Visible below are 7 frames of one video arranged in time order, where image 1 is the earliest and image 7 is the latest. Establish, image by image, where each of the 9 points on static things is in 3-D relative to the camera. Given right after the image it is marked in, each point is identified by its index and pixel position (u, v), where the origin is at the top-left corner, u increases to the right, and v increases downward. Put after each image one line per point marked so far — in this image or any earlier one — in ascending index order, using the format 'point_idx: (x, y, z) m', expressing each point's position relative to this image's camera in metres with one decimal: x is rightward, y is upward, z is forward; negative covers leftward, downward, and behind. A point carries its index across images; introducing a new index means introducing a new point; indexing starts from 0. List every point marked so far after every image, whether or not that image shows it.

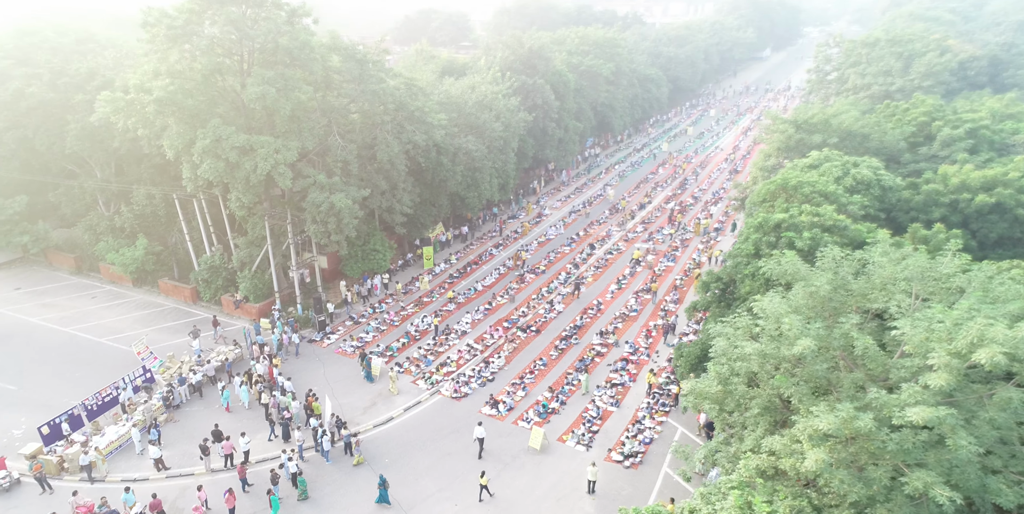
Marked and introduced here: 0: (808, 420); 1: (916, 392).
0: (+5.8, -3.2, +13.5) m
1: (+7.5, -2.5, +12.7) m
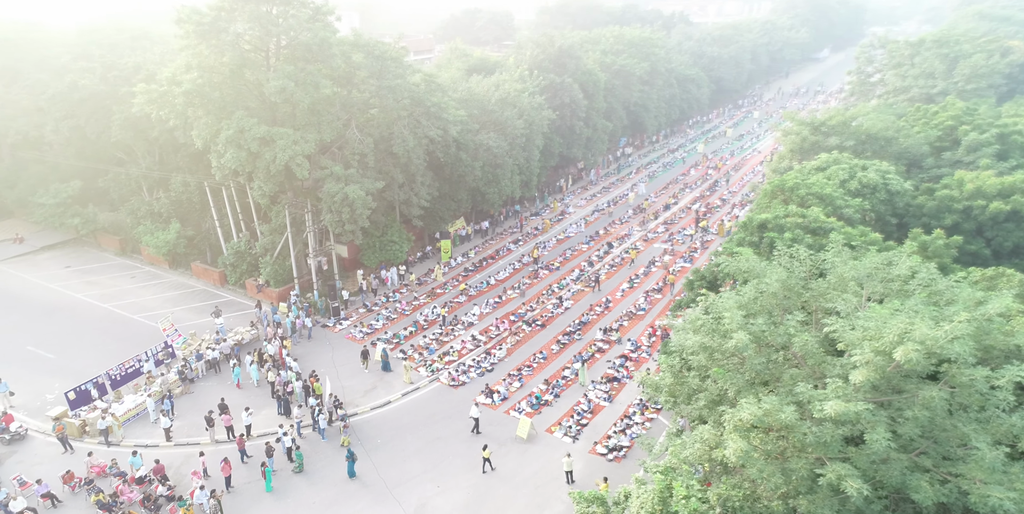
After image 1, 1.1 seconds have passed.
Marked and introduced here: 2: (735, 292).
0: (+4.5, -3.1, +13.7) m
1: (+6.2, -2.5, +12.8) m
2: (+5.4, -0.9, +16.4) m
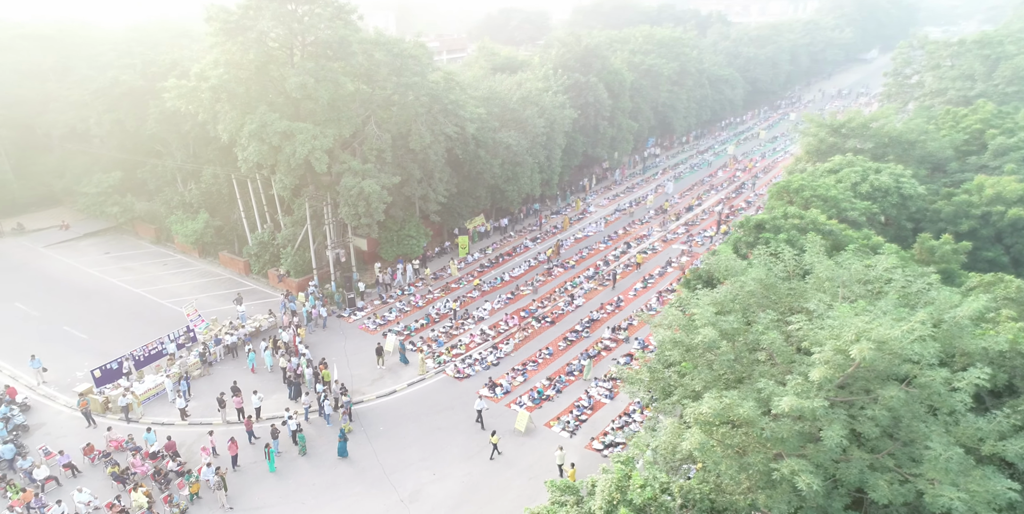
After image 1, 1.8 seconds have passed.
0: (+3.8, -3.0, +13.9) m
1: (+5.4, -2.4, +12.9) m
2: (+4.9, -0.8, +16.5) m
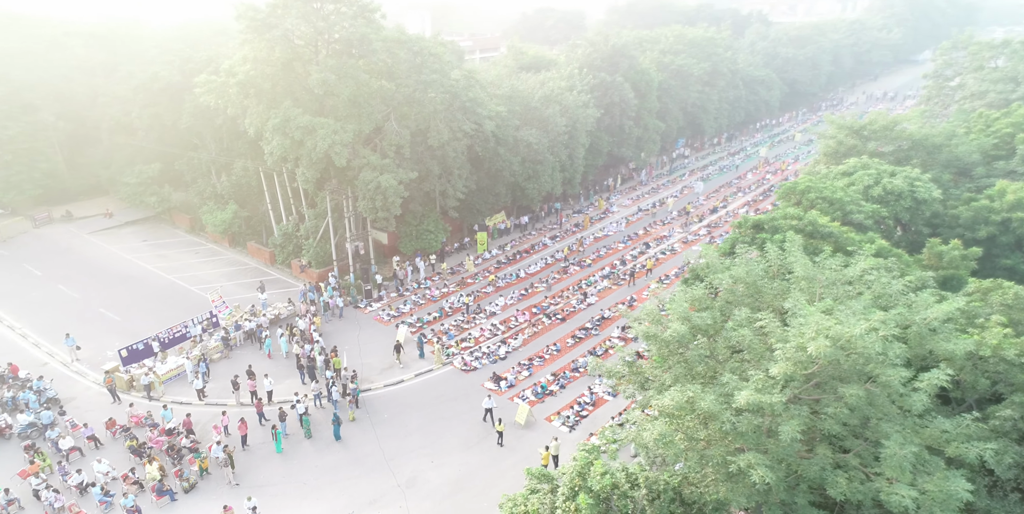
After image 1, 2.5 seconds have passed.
0: (+3.1, -3.0, +14.1) m
1: (+4.7, -2.4, +13.0) m
2: (+4.5, -0.8, +16.7) m
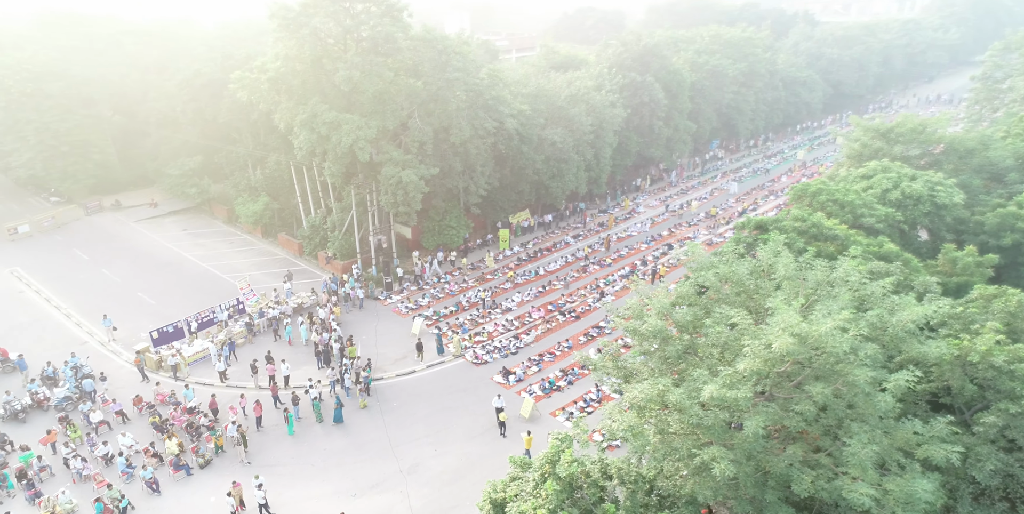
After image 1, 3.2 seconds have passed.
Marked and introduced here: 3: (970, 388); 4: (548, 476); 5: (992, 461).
0: (+2.6, -2.8, +14.3) m
1: (+4.1, -2.3, +13.1) m
2: (+4.1, -0.7, +16.8) m
3: (+9.9, -2.8, +14.6) m
4: (+0.8, -4.7, +14.5) m
5: (+9.8, -4.2, +13.8) m
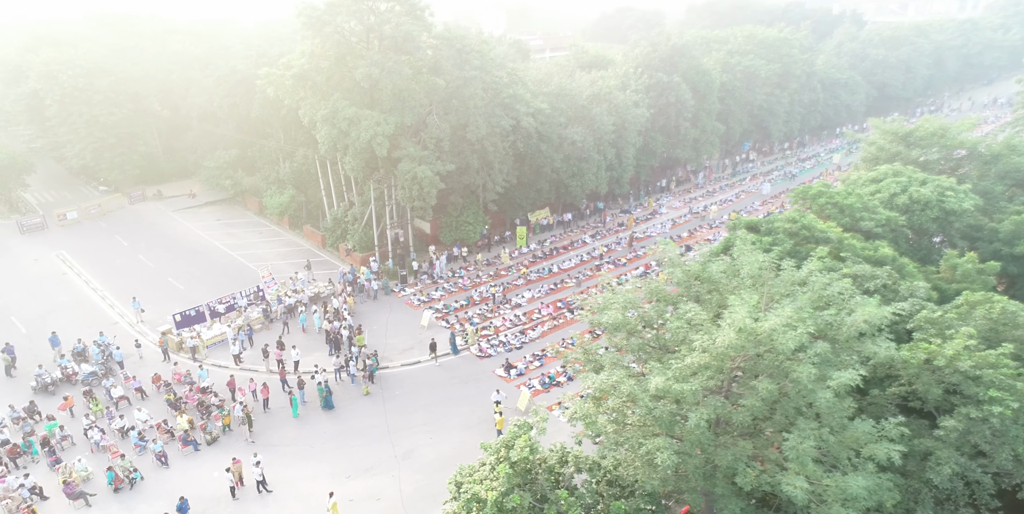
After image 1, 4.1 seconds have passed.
0: (+1.7, -2.7, +14.6) m
1: (+3.1, -2.2, +13.3) m
2: (+3.5, -0.6, +16.9) m
3: (+9.0, -2.9, +14.4) m
4: (-0.2, -4.5, +14.9) m
5: (+8.8, -4.2, +13.6) m
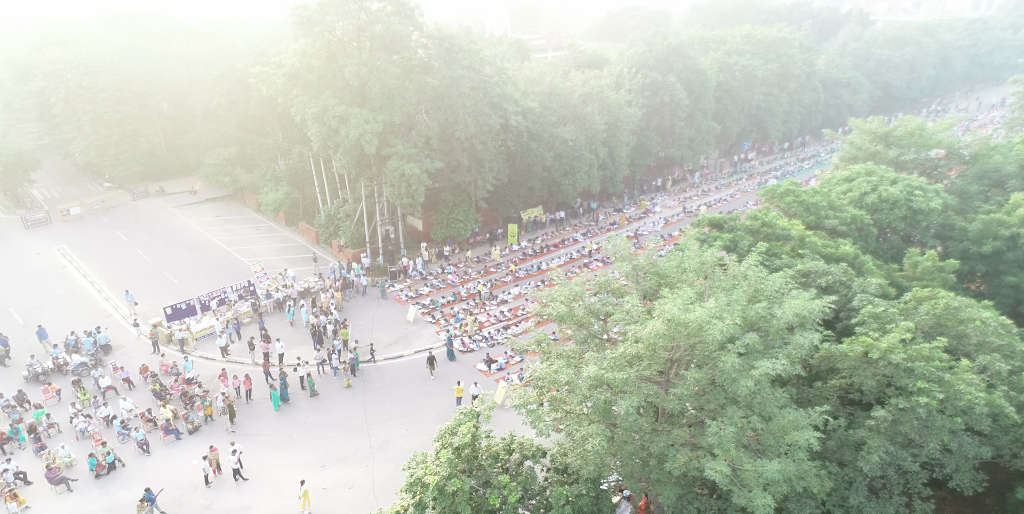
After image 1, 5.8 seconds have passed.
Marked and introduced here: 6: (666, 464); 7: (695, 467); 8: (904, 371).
0: (+0.4, -2.6, +15.0) m
1: (+1.9, -2.1, +13.6) m
2: (+2.3, -0.5, +17.3) m
3: (+7.8, -2.8, +14.7) m
4: (-1.4, -4.3, +15.4) m
5: (+7.5, -4.1, +13.8) m
6: (+2.7, -4.0, +12.7) m
7: (+3.4, -4.2, +13.0) m
8: (+8.4, -2.5, +14.5) m
